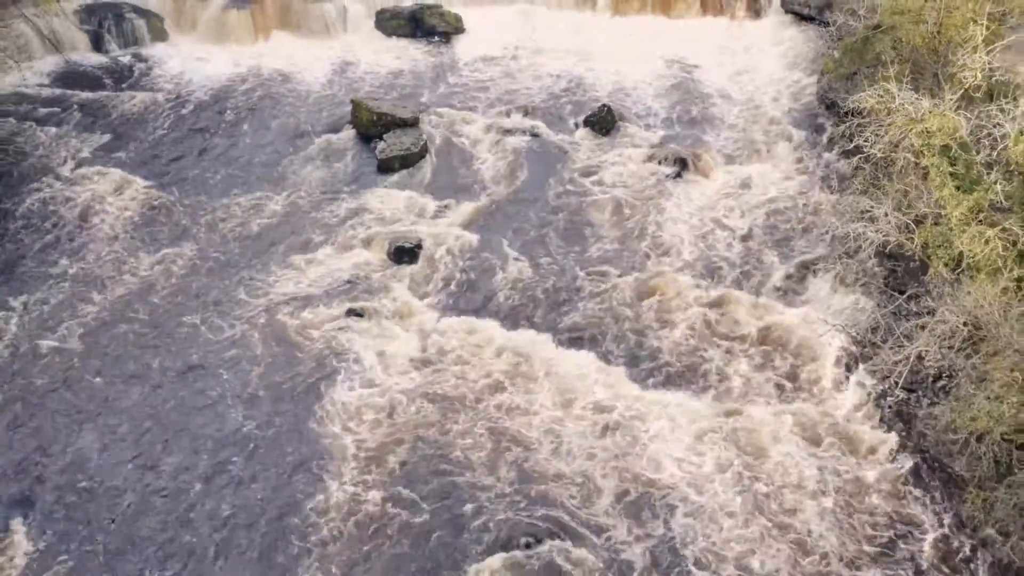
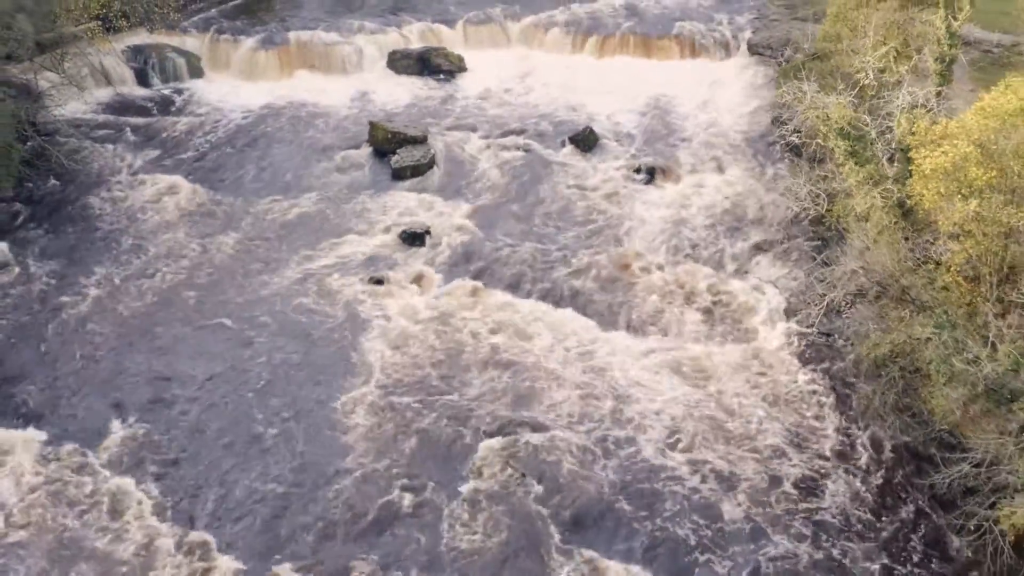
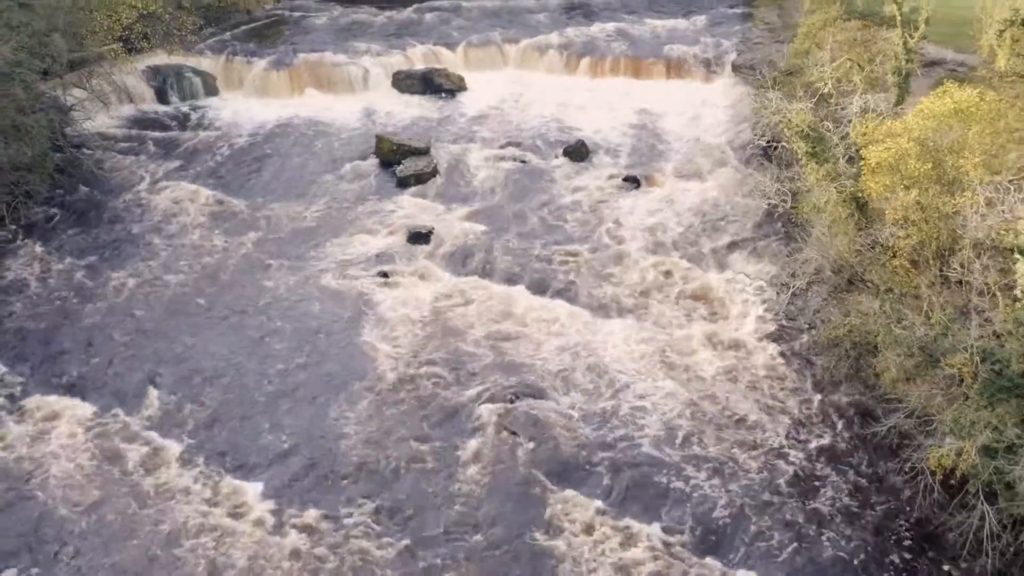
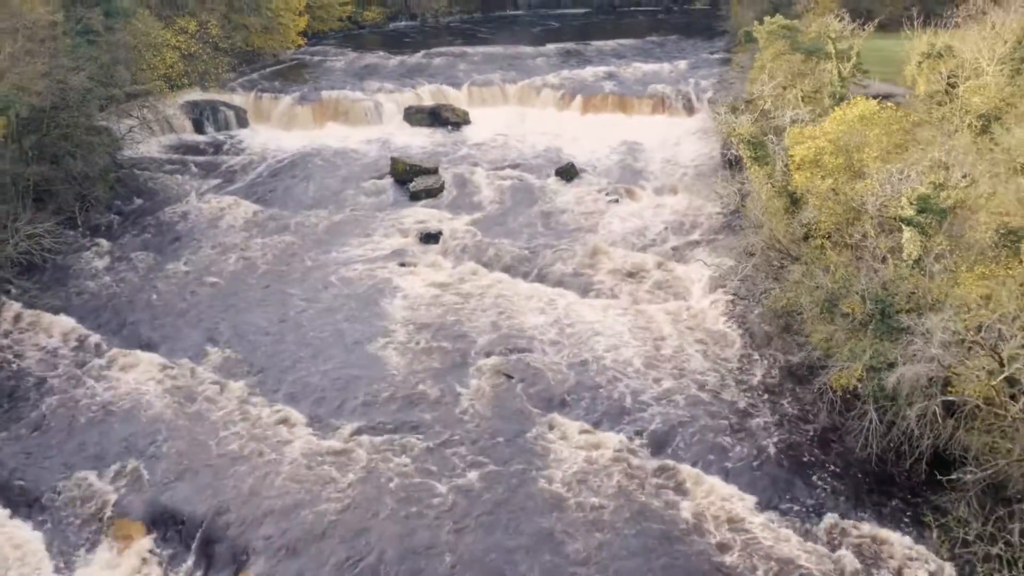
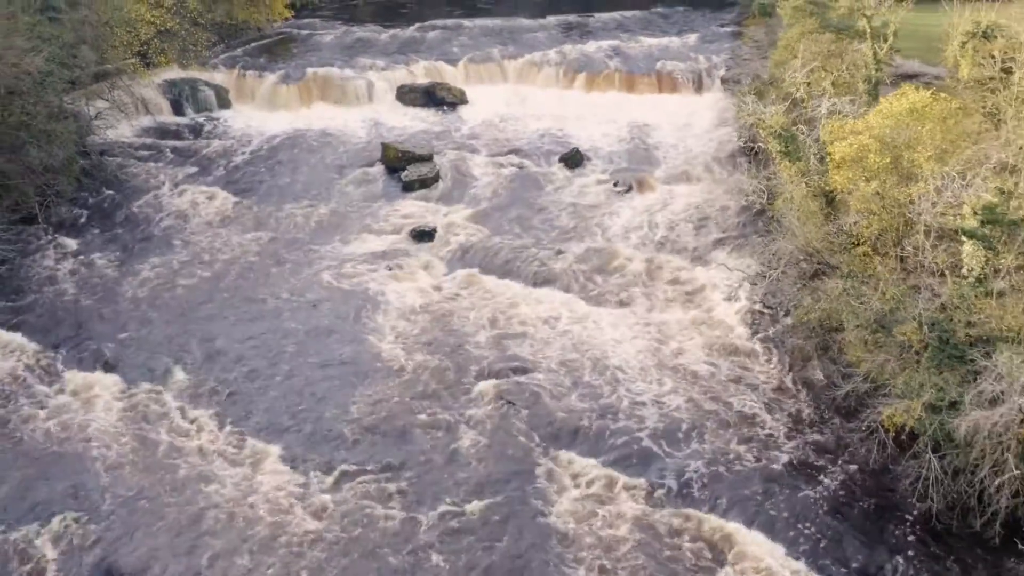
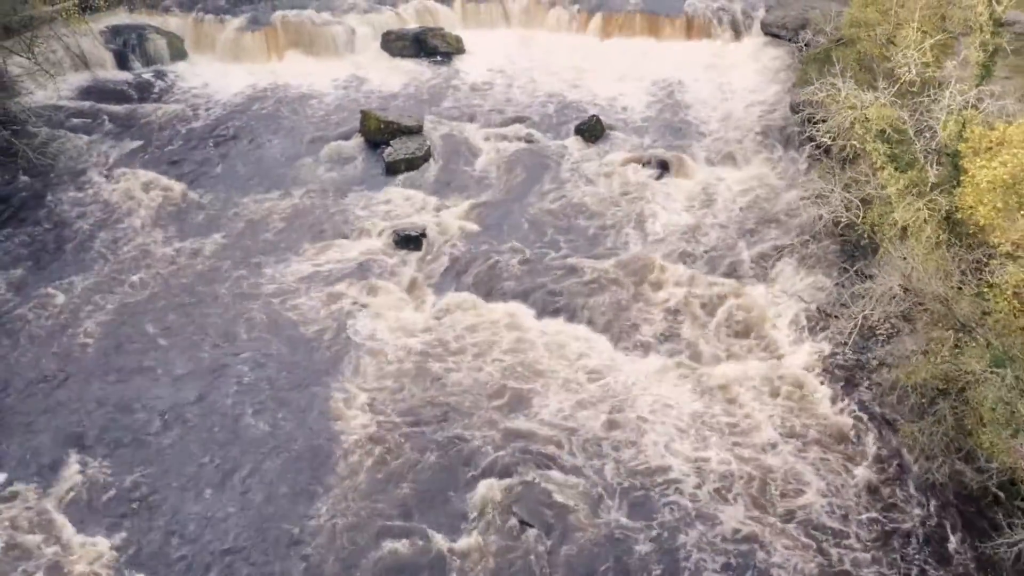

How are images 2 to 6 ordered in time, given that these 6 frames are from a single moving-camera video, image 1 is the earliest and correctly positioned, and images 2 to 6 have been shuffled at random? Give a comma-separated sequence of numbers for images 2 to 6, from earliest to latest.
6, 2, 3, 5, 4
